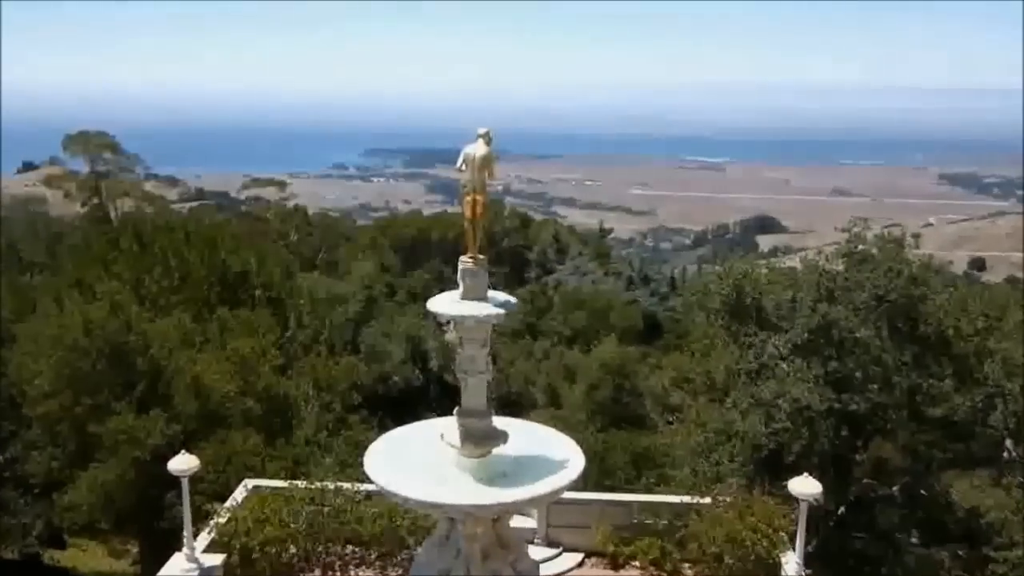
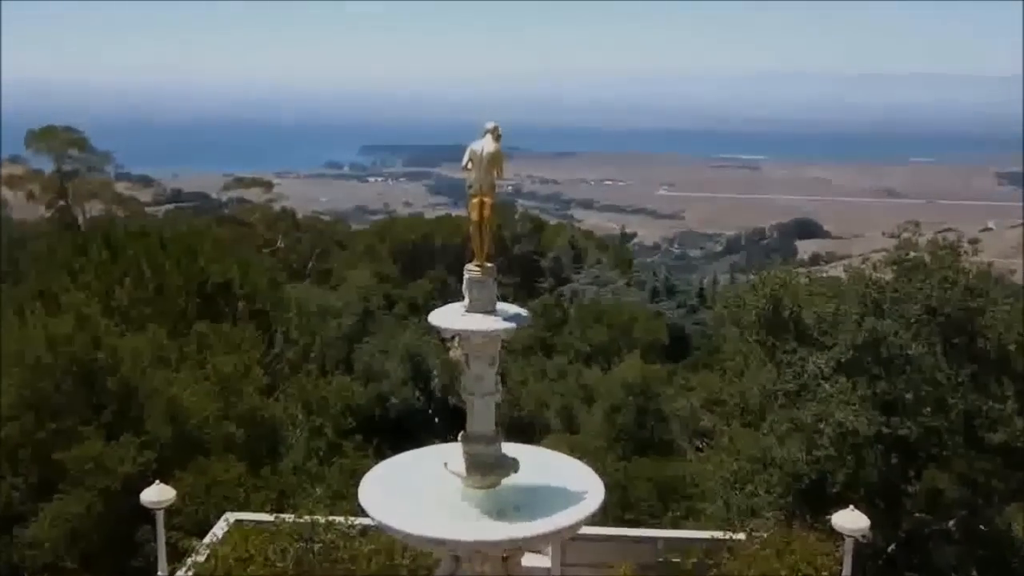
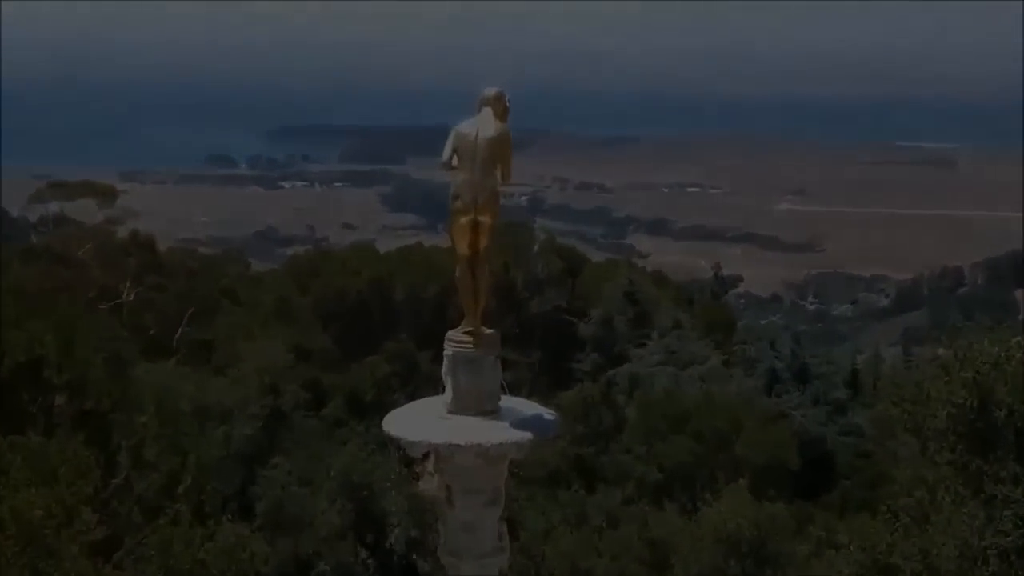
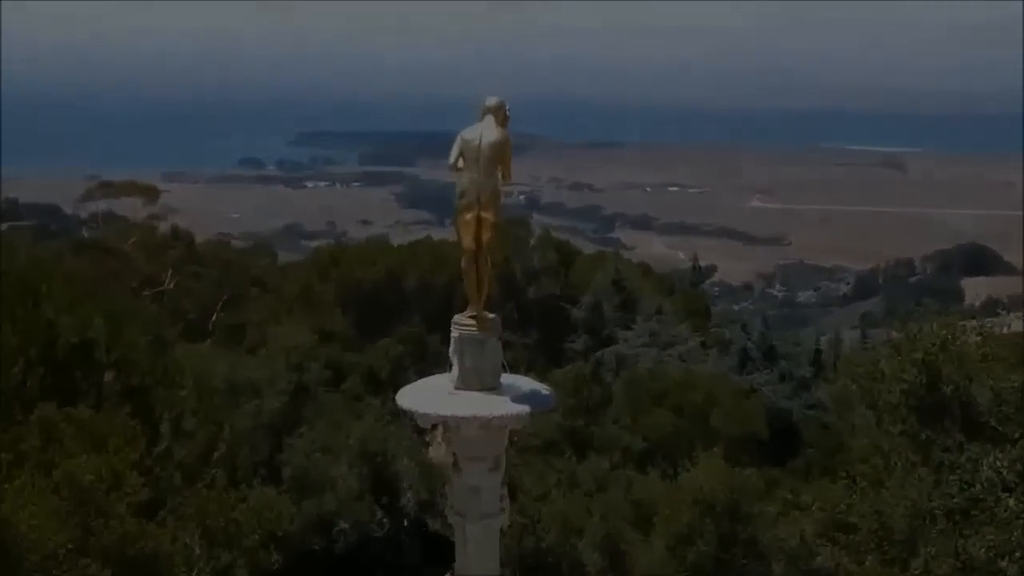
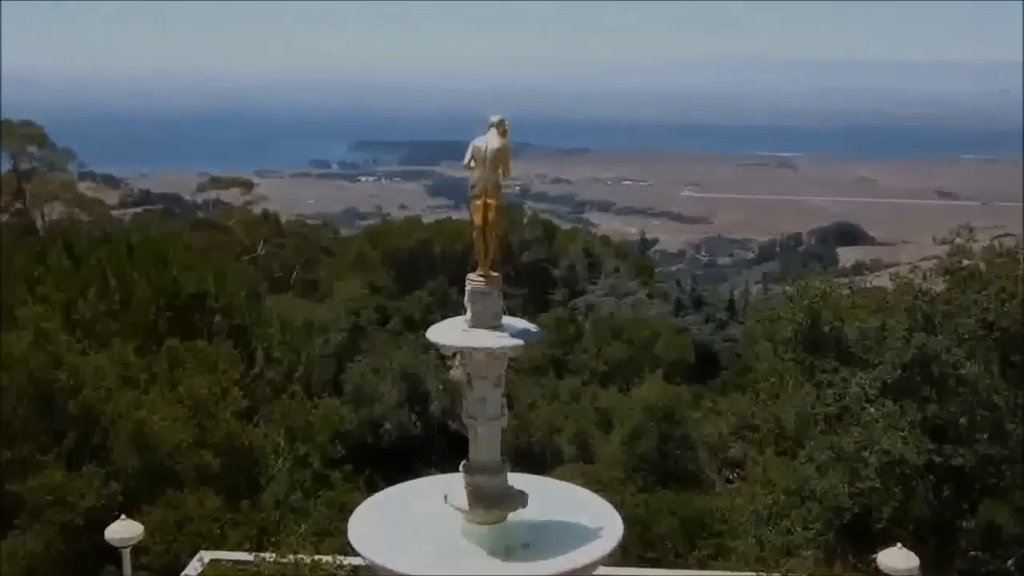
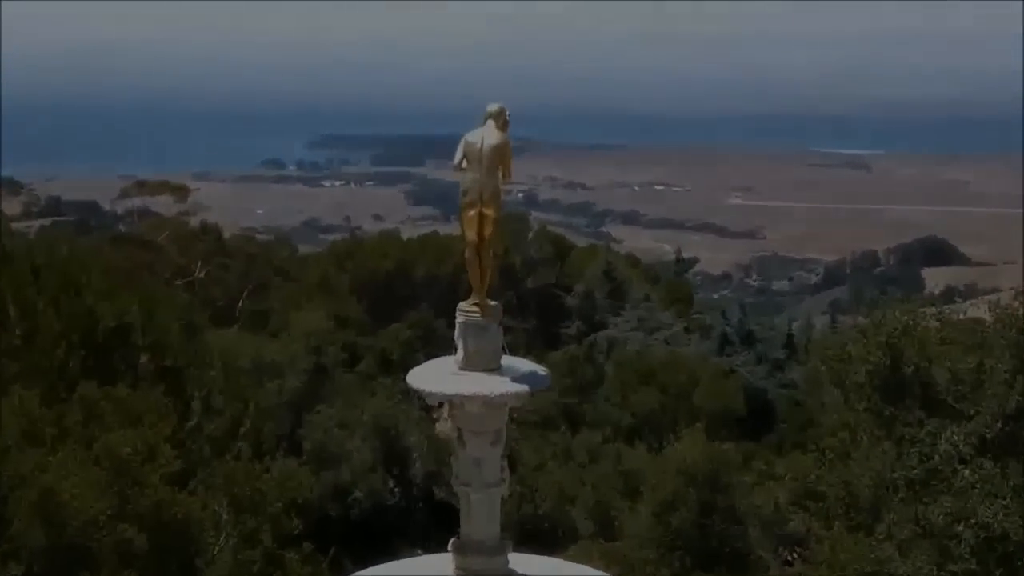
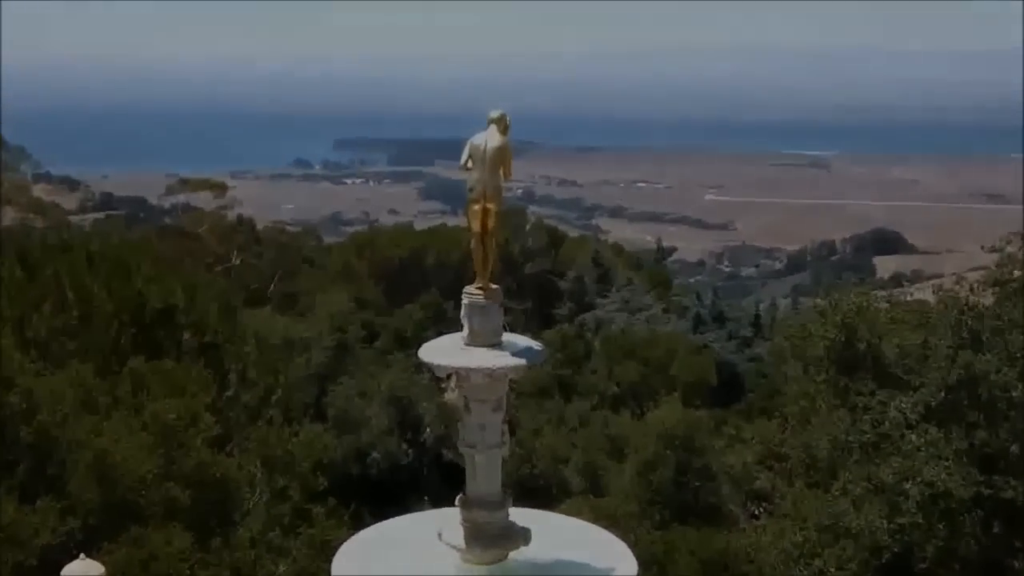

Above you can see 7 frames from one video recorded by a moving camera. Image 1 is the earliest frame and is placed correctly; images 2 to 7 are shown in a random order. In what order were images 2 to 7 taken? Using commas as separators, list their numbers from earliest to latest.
2, 5, 7, 6, 4, 3
